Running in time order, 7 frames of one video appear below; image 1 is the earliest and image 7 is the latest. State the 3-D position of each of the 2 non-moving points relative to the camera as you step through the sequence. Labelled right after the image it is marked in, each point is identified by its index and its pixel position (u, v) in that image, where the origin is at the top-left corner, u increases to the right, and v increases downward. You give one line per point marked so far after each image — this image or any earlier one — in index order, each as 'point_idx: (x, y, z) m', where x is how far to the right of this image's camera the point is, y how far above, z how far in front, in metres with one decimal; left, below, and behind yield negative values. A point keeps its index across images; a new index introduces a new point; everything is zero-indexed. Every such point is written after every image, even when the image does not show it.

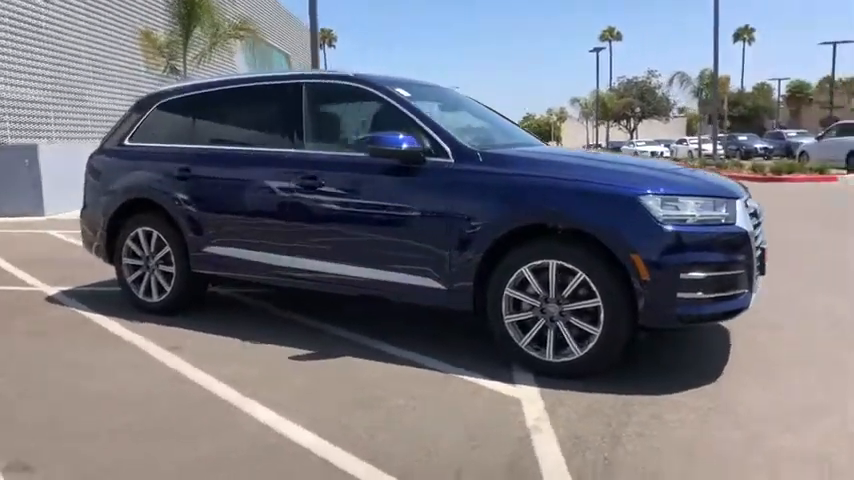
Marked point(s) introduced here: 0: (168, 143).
0: (-2.0, +0.8, +6.7) m
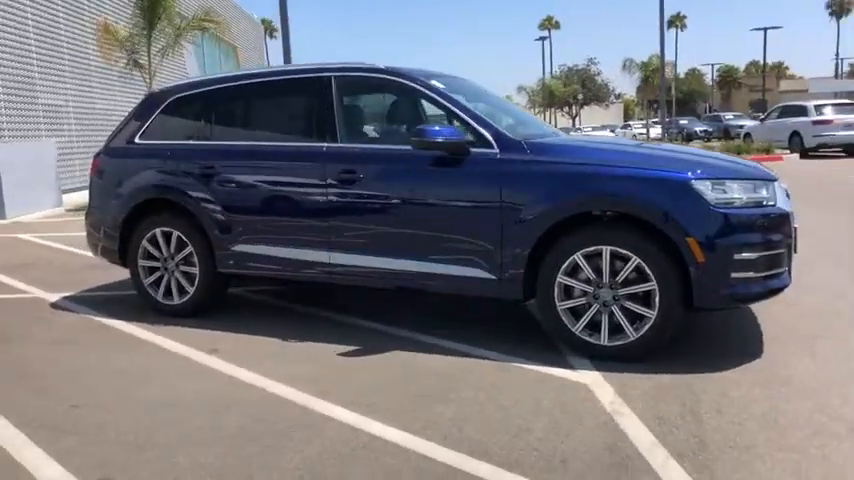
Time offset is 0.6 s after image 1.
0: (-1.8, +0.8, +6.5) m
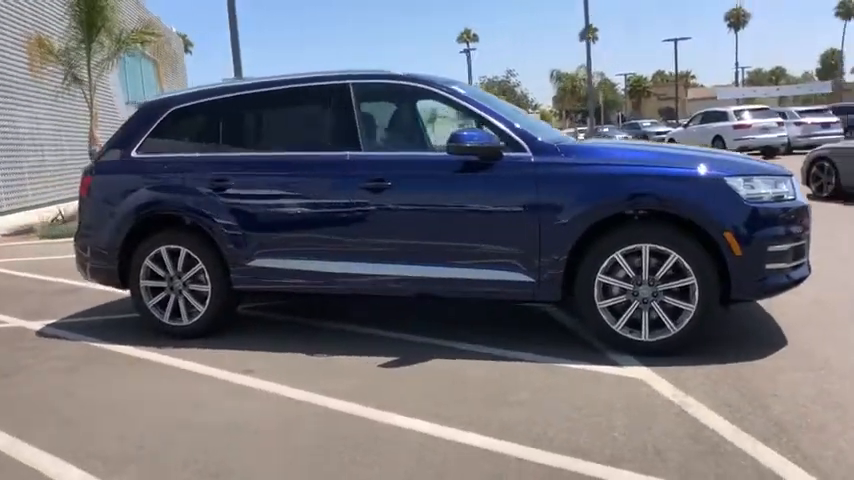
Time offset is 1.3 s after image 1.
0: (-1.7, +0.7, +6.2) m
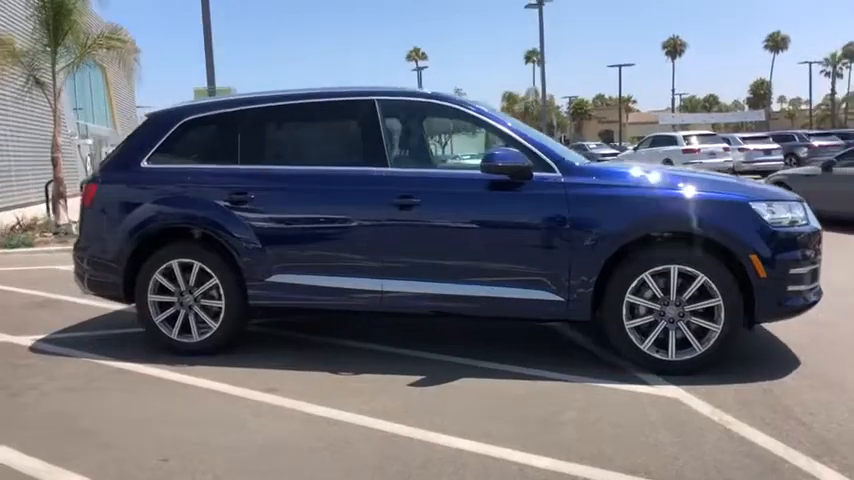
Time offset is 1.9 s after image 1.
0: (-1.6, +0.6, +6.1) m
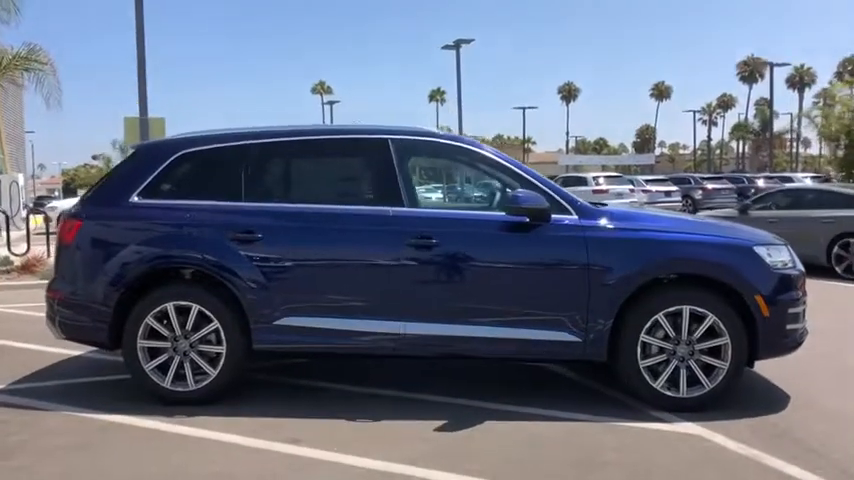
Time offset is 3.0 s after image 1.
0: (-1.5, +0.3, +5.8) m
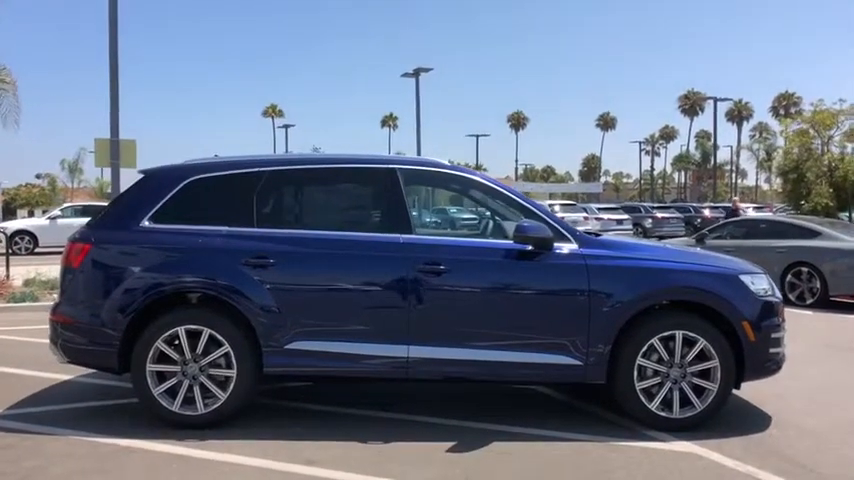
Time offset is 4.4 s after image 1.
0: (-1.5, +0.1, +5.8) m
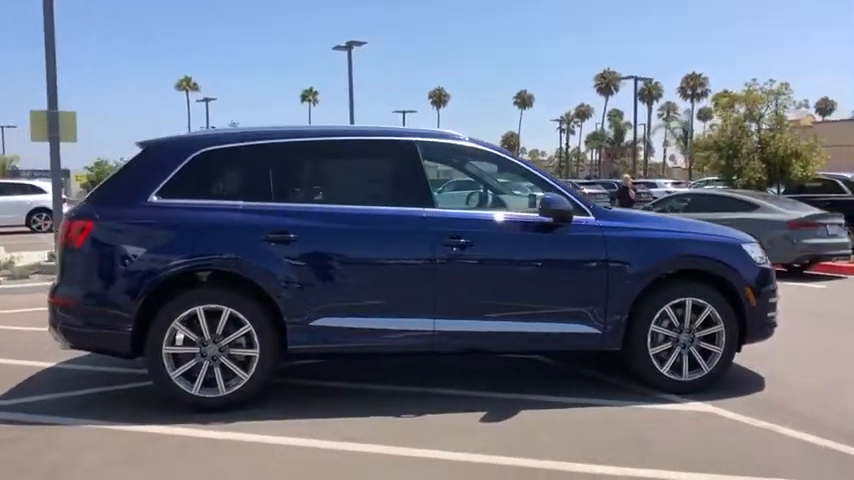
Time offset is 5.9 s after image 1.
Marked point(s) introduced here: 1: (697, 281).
0: (-1.3, +0.3, +5.6) m
1: (+2.0, -0.3, +6.2) m
